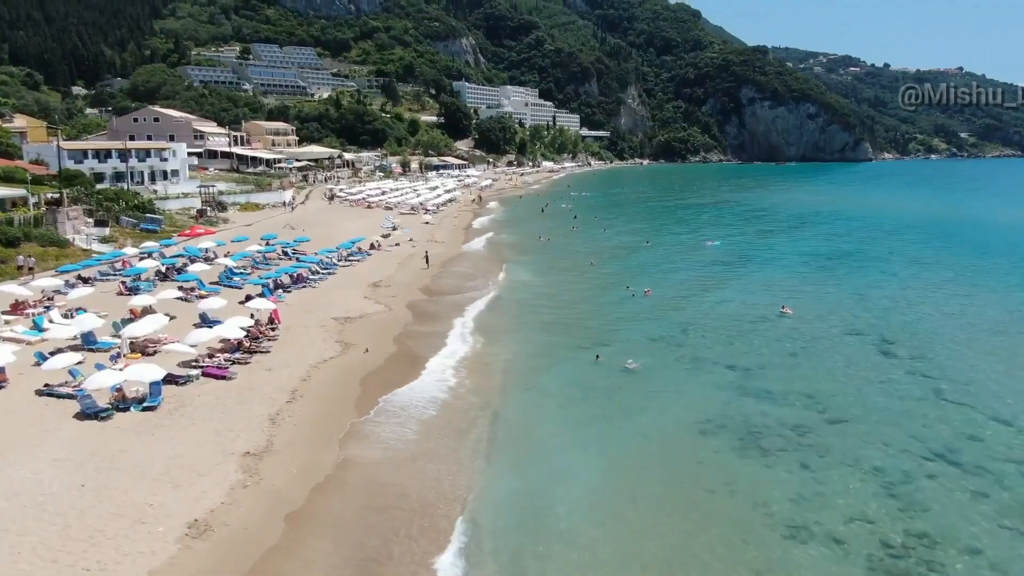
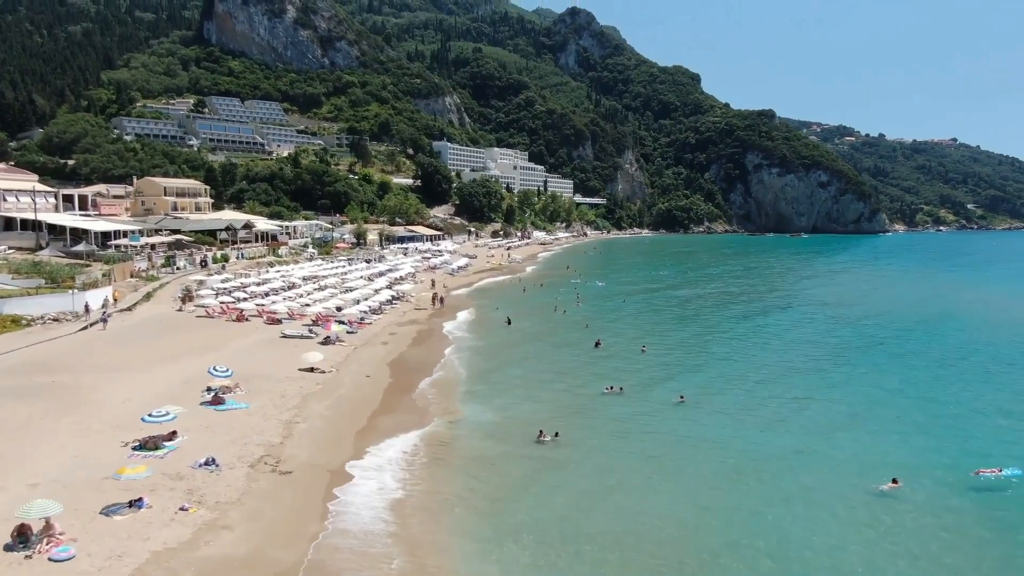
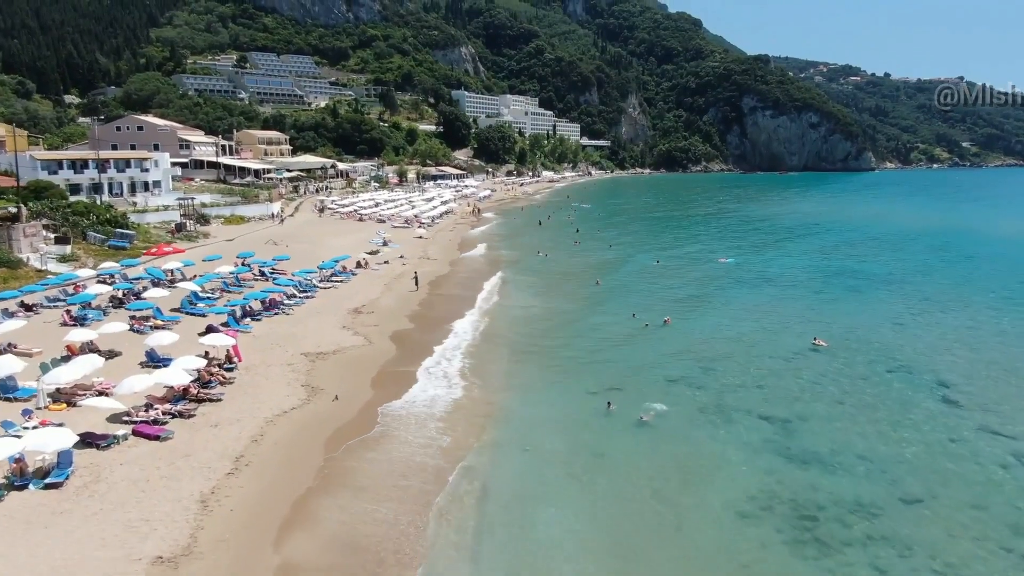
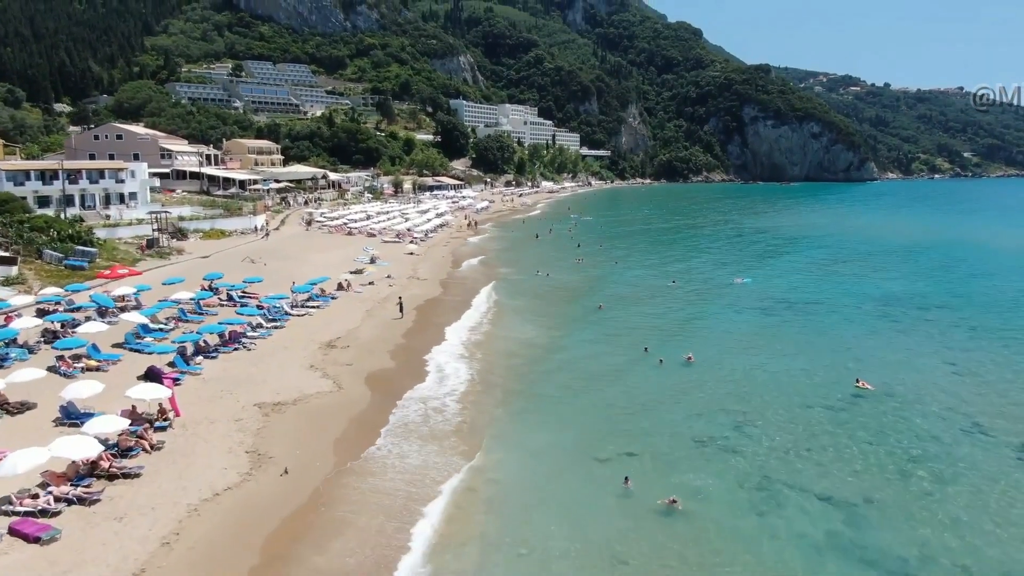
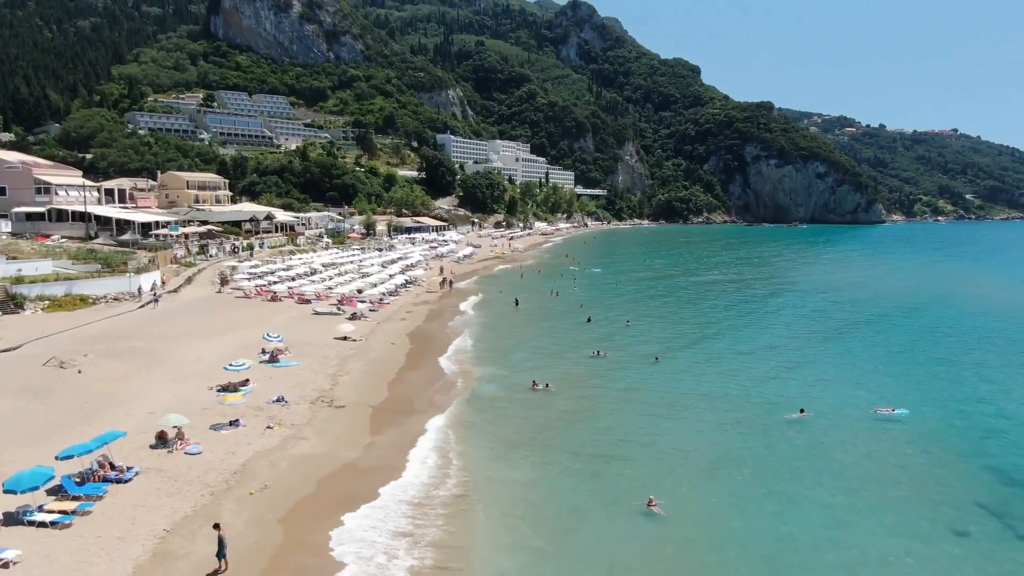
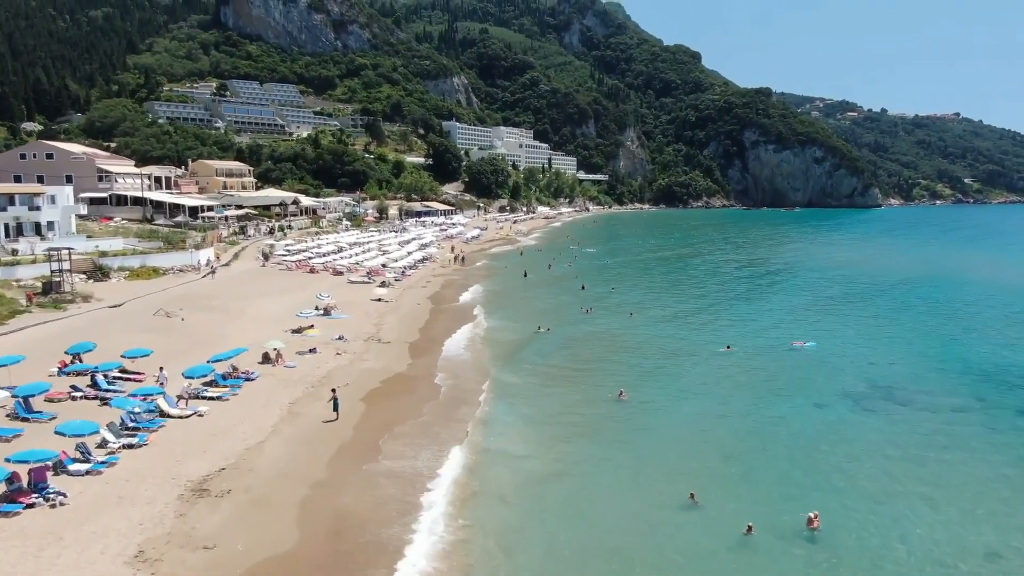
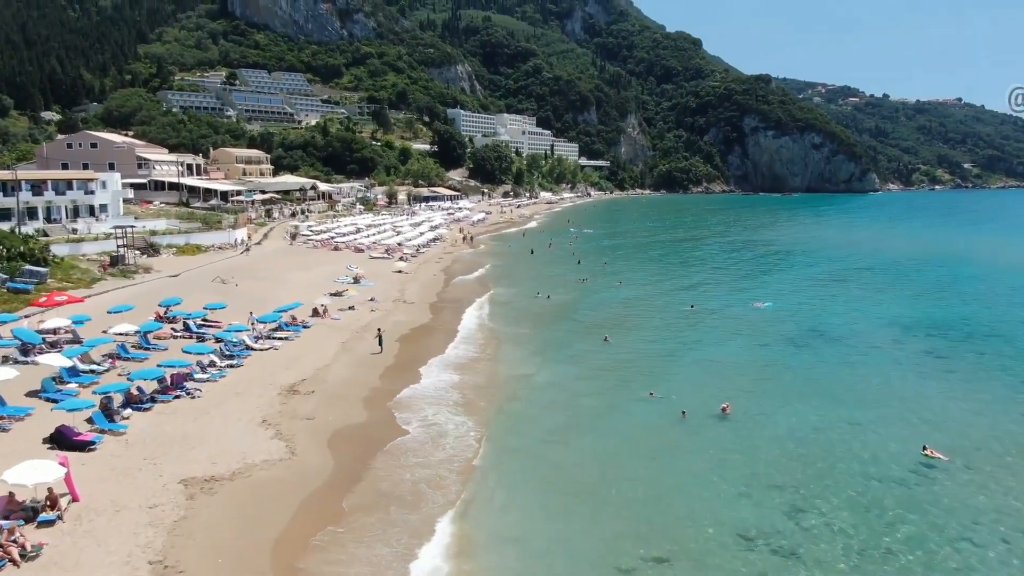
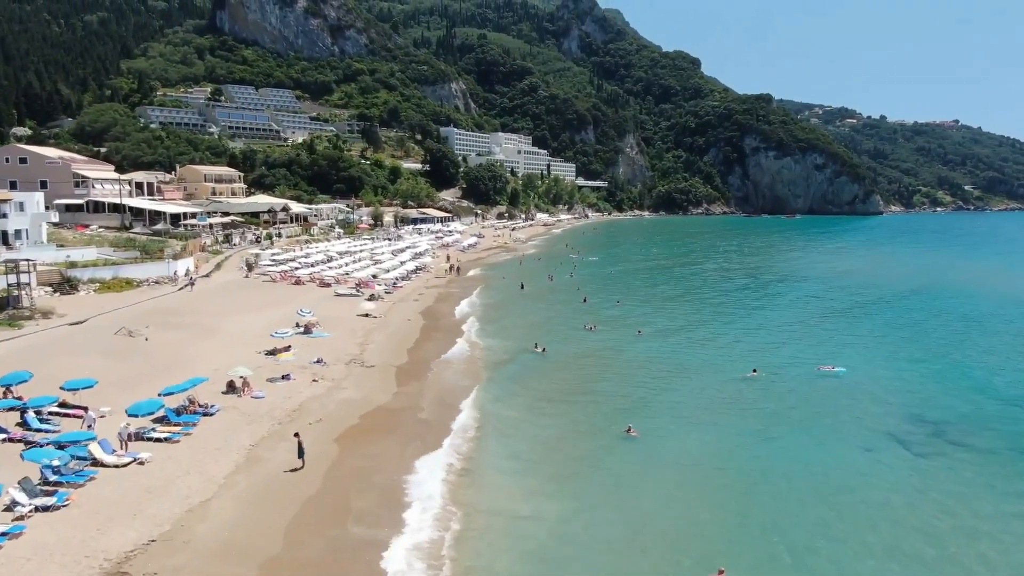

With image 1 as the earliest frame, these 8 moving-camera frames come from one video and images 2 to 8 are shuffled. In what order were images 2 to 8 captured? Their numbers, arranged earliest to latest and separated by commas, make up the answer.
3, 4, 7, 6, 8, 5, 2
